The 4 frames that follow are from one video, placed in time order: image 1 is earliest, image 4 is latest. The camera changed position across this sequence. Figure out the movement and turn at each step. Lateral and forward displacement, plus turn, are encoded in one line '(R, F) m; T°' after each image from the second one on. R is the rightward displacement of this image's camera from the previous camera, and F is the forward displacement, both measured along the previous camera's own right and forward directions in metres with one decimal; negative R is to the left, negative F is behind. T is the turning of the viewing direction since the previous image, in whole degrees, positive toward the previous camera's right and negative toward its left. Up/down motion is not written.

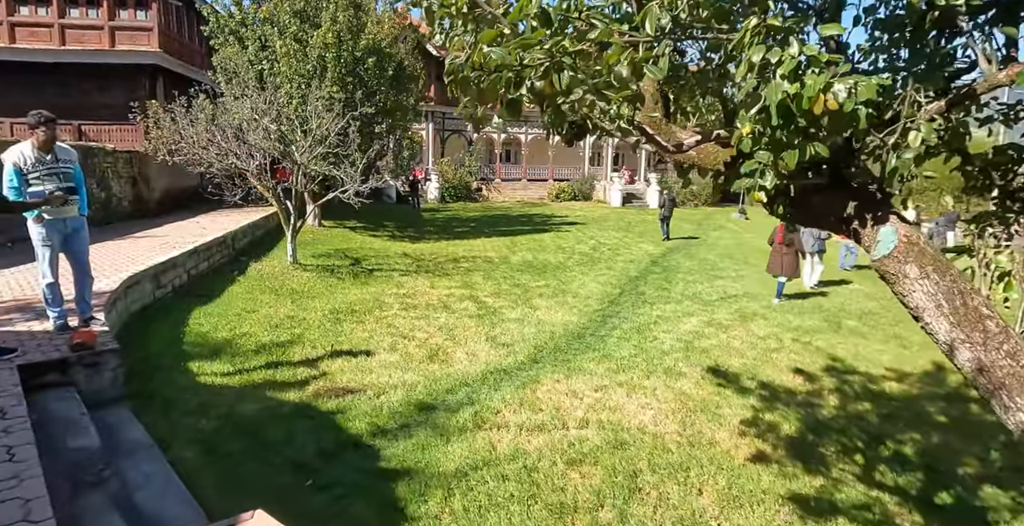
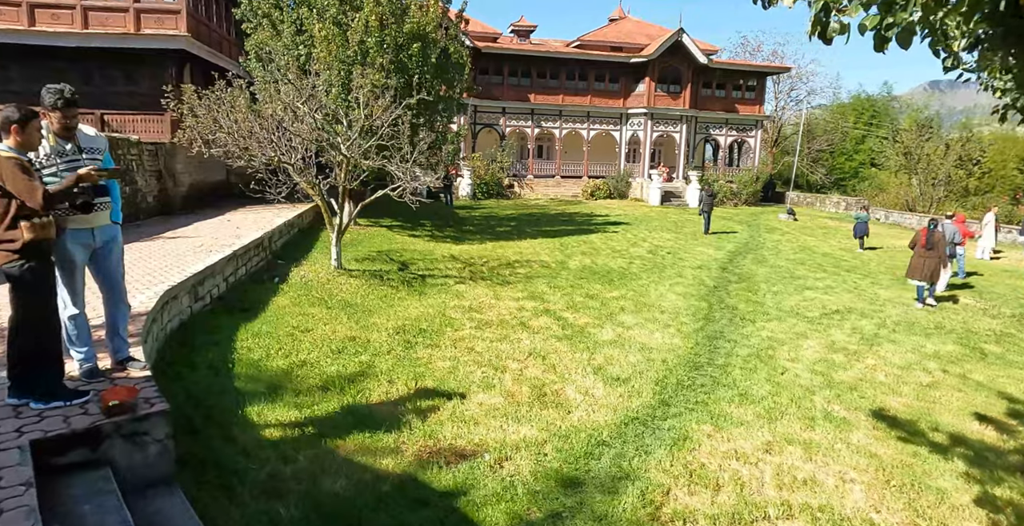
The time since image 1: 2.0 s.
(-1.0, +1.3) m; -1°
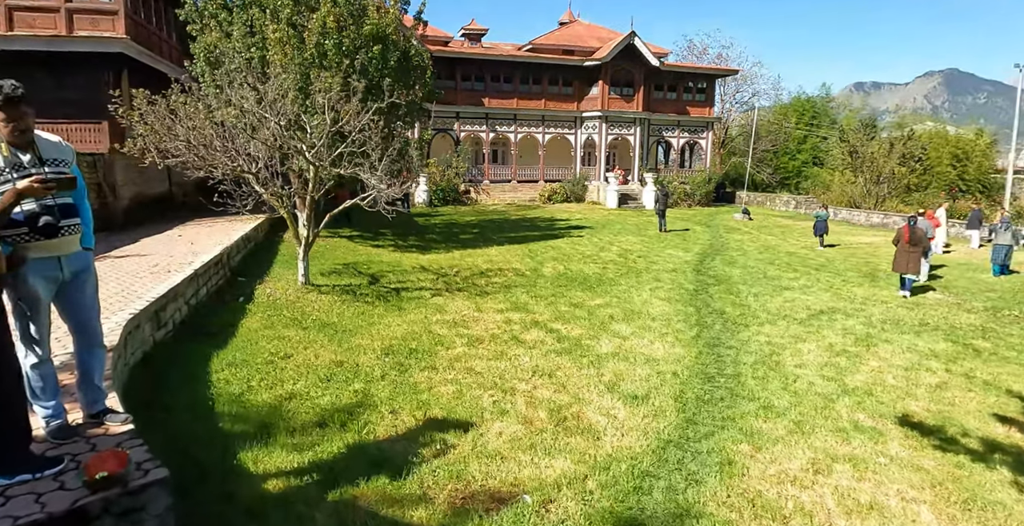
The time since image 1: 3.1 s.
(-0.5, +0.5) m; +5°
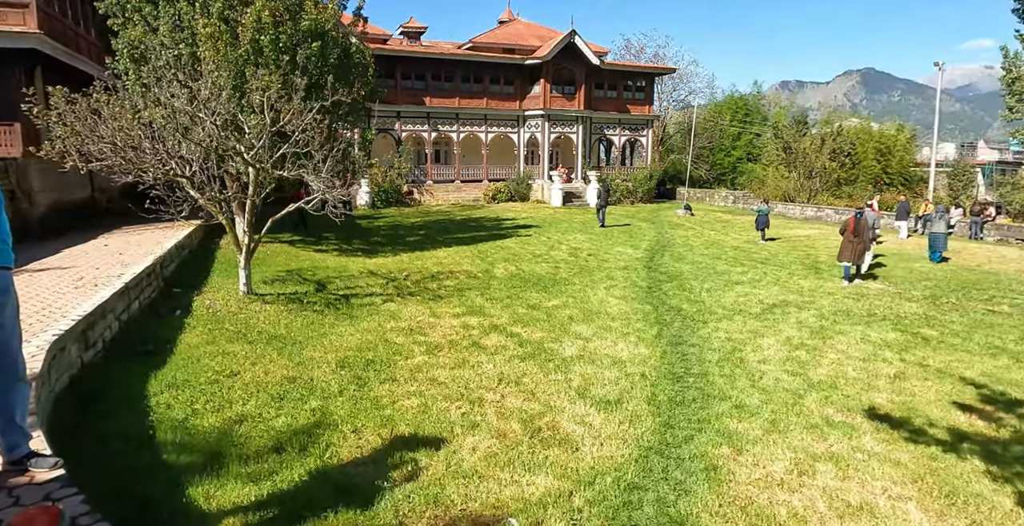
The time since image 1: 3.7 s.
(-0.2, +0.3) m; +5°
